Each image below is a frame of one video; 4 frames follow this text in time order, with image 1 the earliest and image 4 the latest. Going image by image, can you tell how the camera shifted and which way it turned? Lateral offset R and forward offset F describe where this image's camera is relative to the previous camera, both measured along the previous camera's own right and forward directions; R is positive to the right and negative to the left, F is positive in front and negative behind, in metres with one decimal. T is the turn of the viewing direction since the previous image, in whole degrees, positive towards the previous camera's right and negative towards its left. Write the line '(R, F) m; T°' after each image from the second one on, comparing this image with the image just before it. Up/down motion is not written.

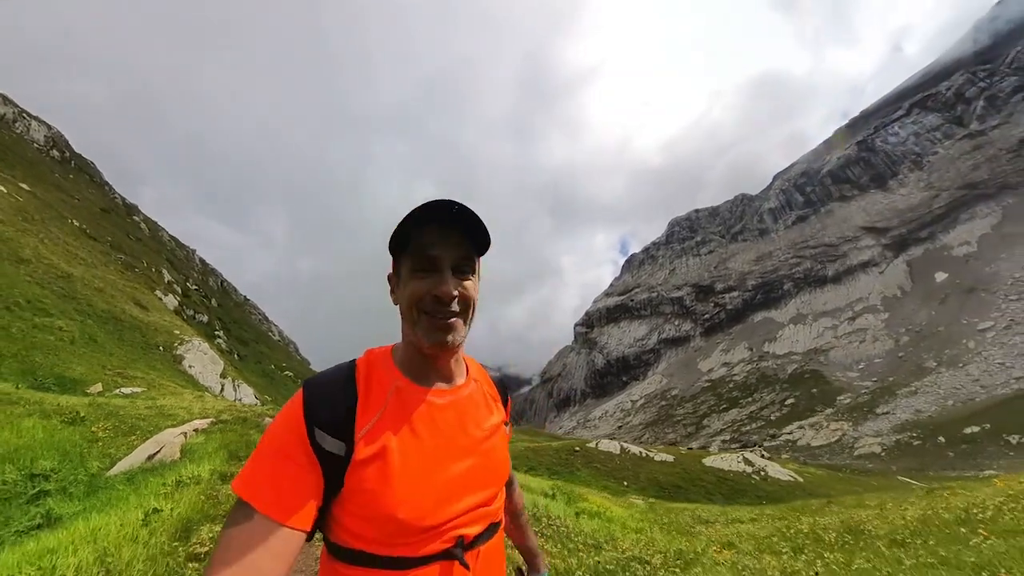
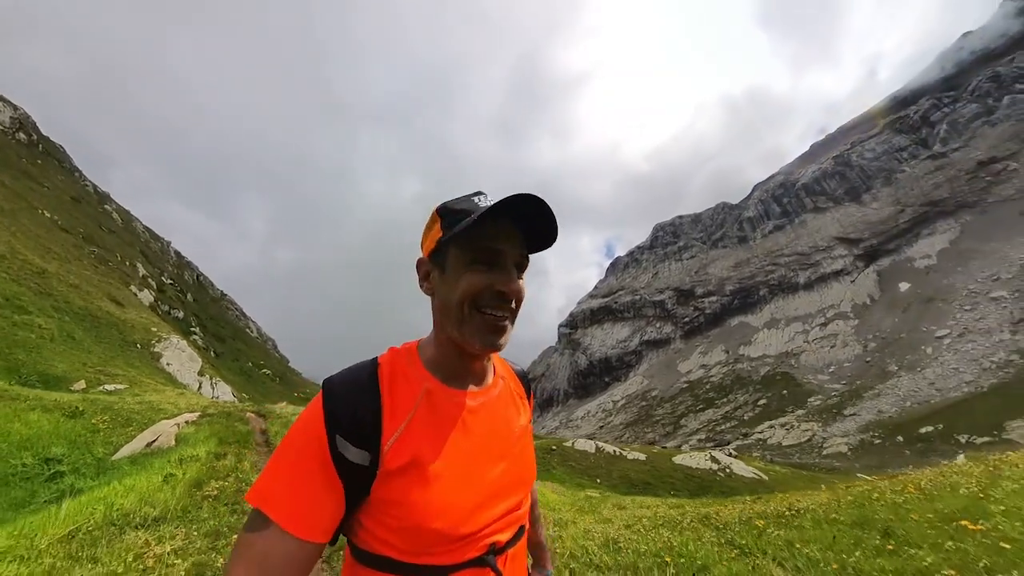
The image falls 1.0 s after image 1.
(+0.5, -1.3) m; +2°
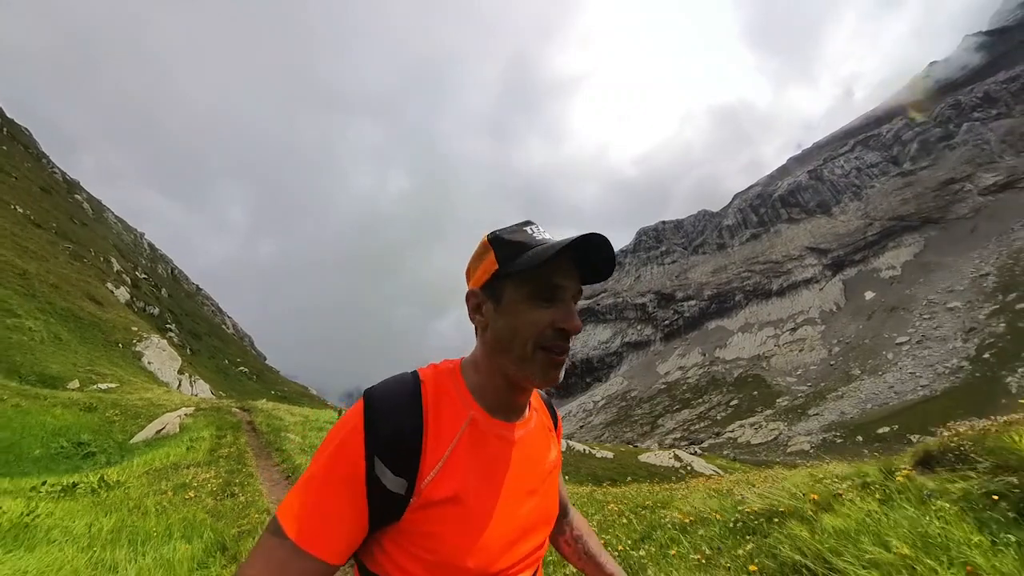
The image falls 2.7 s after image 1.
(+1.0, -2.4) m; +2°
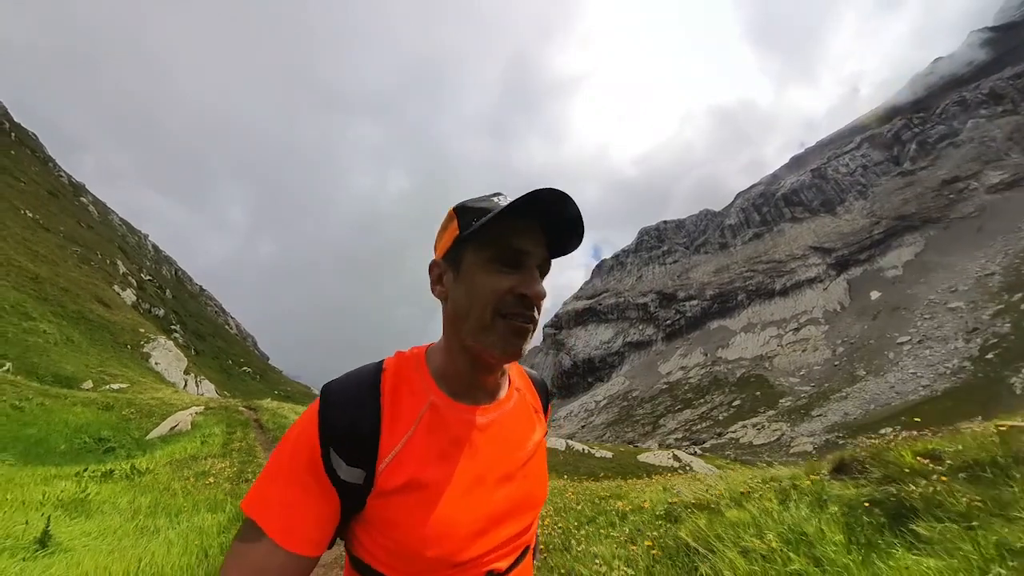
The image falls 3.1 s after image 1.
(+0.4, -0.8) m; 0°
